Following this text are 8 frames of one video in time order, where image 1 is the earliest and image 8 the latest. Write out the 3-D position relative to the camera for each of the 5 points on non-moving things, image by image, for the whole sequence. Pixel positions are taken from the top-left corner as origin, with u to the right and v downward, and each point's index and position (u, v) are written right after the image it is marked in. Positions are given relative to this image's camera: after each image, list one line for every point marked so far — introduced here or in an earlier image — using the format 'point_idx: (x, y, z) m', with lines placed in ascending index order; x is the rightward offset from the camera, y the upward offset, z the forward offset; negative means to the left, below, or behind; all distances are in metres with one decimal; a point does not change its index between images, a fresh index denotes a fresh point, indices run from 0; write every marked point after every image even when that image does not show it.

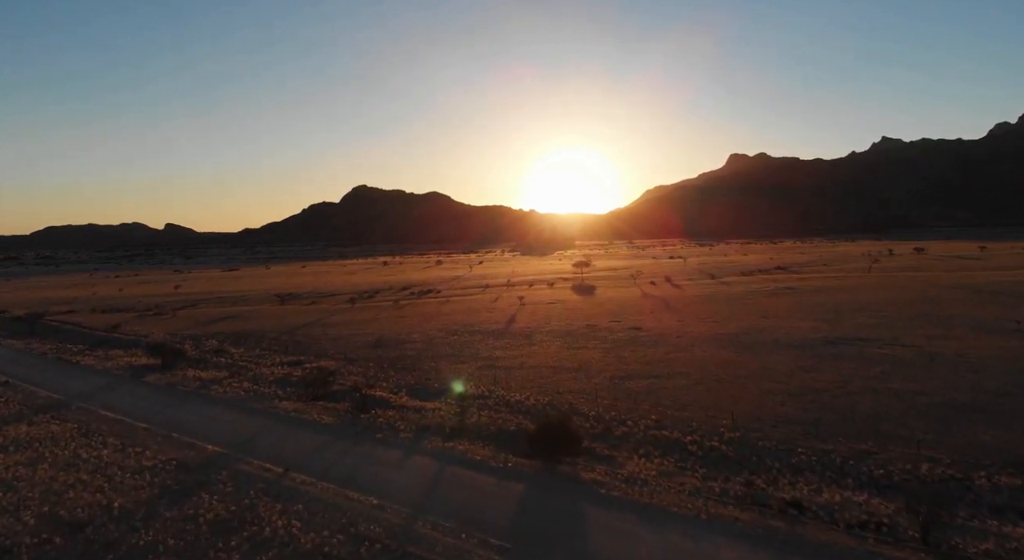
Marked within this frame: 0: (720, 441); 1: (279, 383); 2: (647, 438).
0: (+4.6, -3.6, +12.7) m
1: (-7.6, -3.4, +18.6) m
2: (+3.1, -3.6, +13.0) m
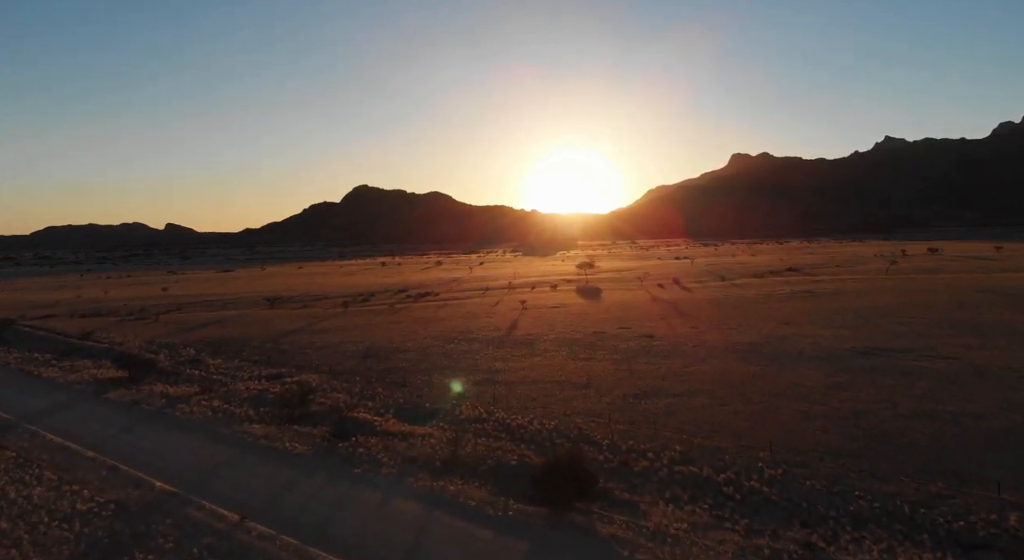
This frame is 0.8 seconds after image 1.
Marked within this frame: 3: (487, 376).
0: (+4.7, -3.8, +10.7) m
1: (-7.6, -3.6, +16.6) m
2: (+3.1, -3.8, +11.0) m
3: (-0.8, -3.1, +19.0) m
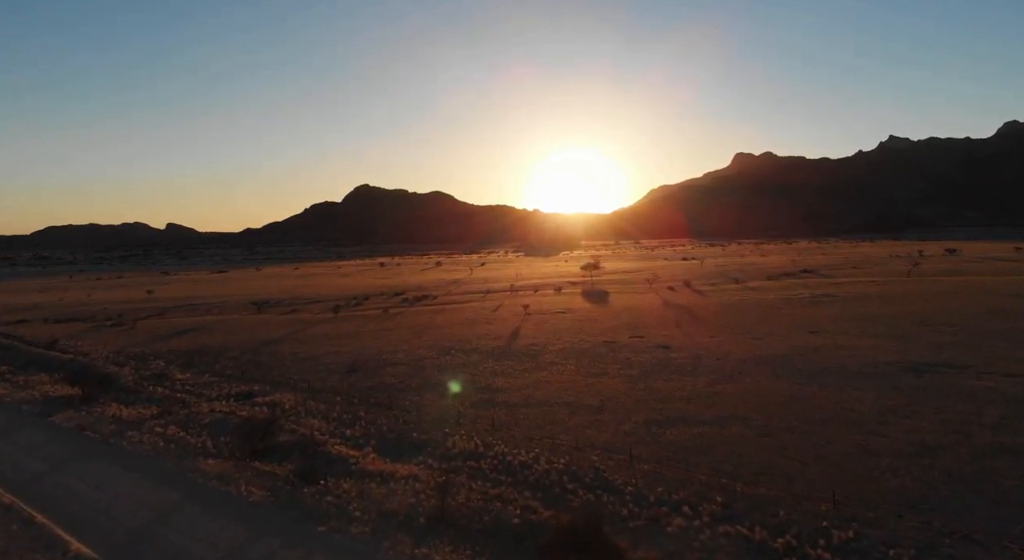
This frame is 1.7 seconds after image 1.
0: (+4.7, -4.0, +8.4) m
1: (-7.5, -3.8, +14.3) m
2: (+3.1, -4.0, +8.7) m
3: (-0.8, -3.3, +16.7) m
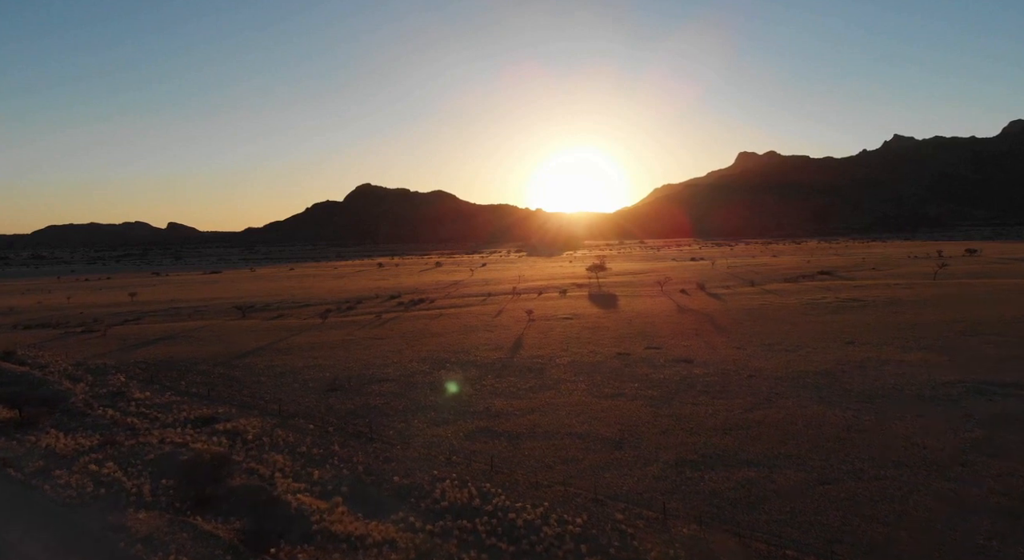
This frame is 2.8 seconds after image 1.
0: (+4.7, -4.2, +5.9) m
1: (-7.5, -4.0, +12.0) m
2: (+3.2, -4.2, +6.3) m
3: (-0.7, -3.5, +14.3) m
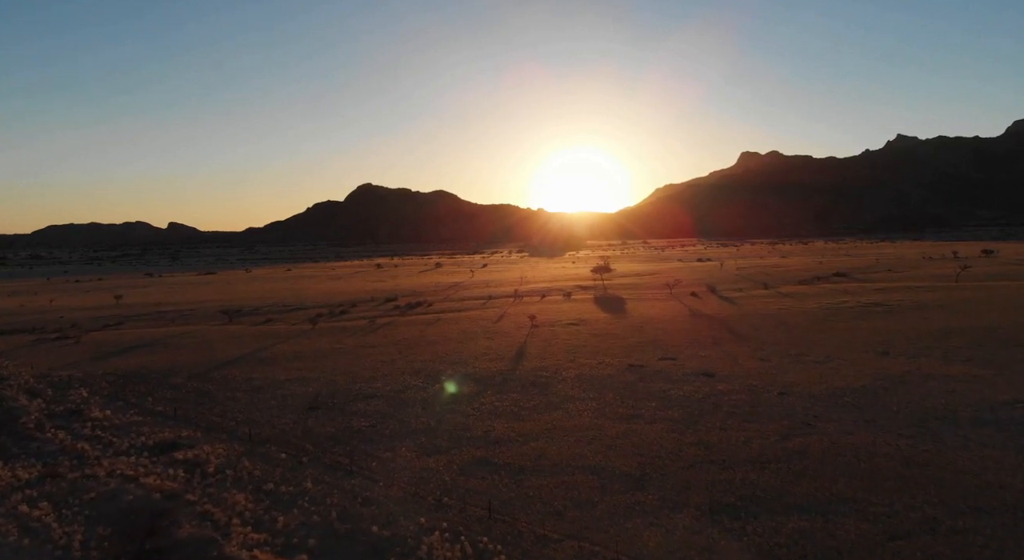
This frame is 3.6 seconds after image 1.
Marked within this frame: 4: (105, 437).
0: (+4.7, -4.3, +4.1) m
1: (-7.5, -4.1, +10.1) m
2: (+3.2, -4.3, +4.4) m
3: (-0.7, -3.7, +12.4) m
4: (-10.1, -3.9, +14.1) m
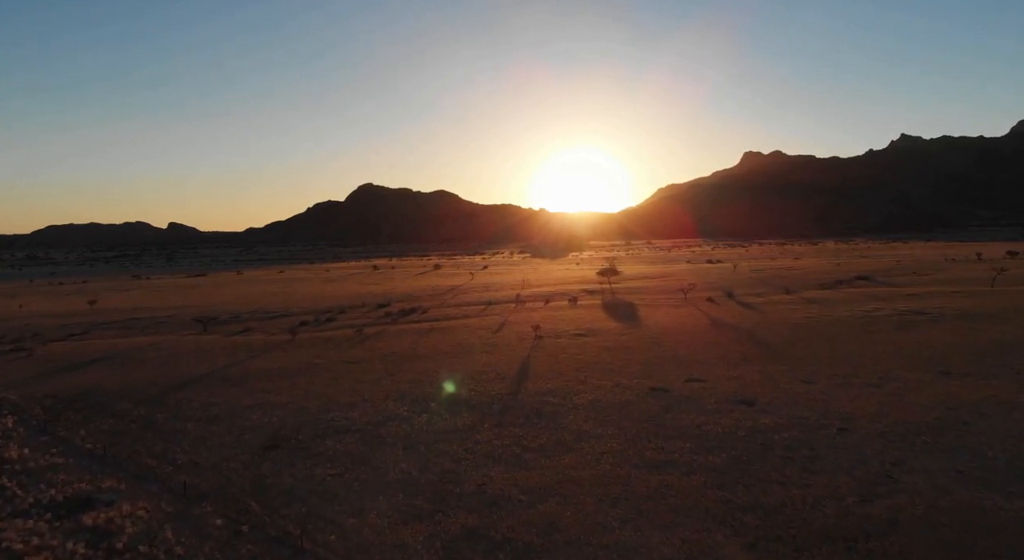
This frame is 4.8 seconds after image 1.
0: (+4.8, -4.6, +1.3) m
1: (-7.4, -4.4, +7.4) m
2: (+3.2, -4.6, +1.7) m
3: (-0.6, -3.9, +9.7) m
4: (-10.1, -4.1, +11.4) m
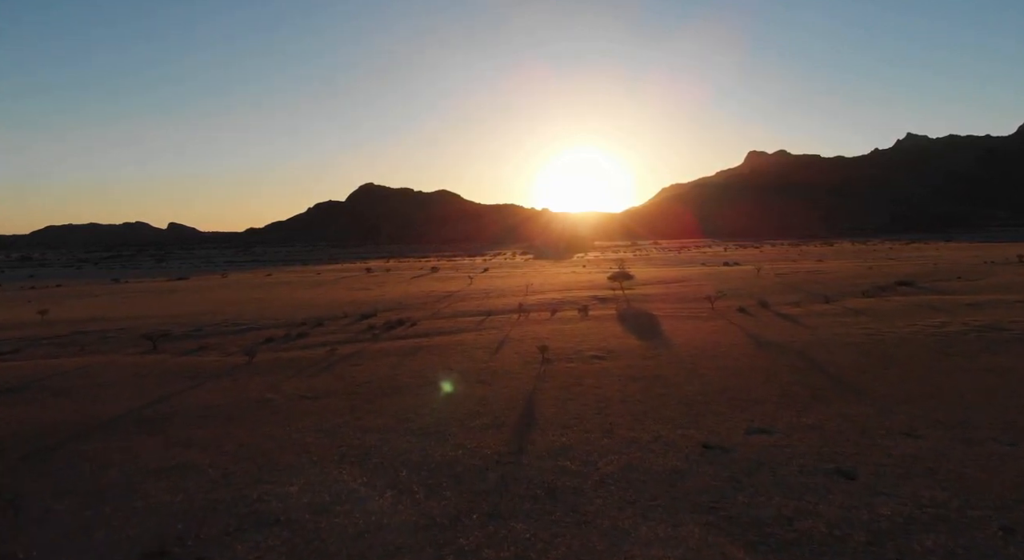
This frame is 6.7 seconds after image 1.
0: (+4.7, -5.0, -3.0) m
1: (-7.4, -4.8, +3.2) m
2: (+3.2, -5.0, -2.6) m
3: (-0.6, -4.3, +5.4) m
4: (-10.1, -4.5, +7.2) m
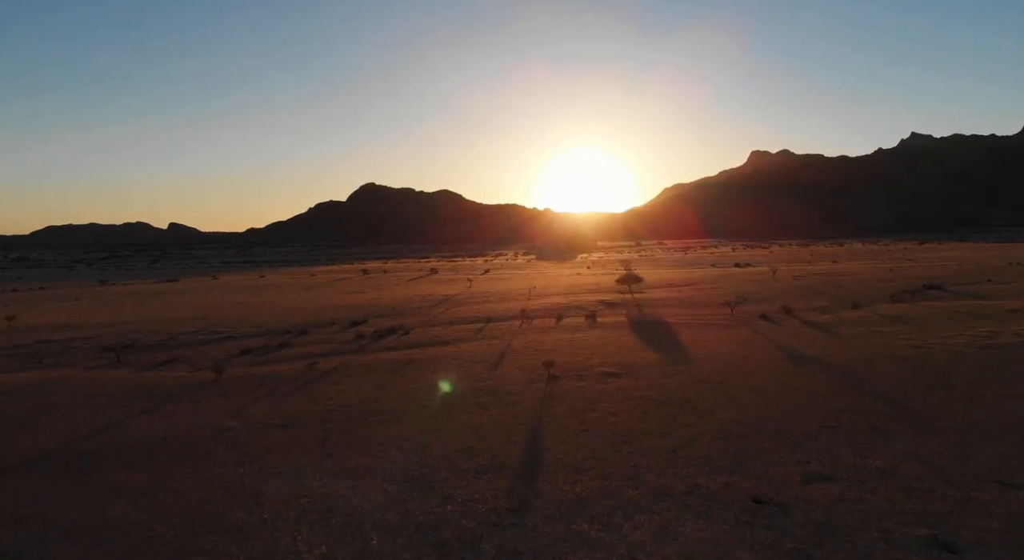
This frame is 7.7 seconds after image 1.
0: (+4.7, -5.2, -5.4) m
1: (-7.4, -5.0, +0.8) m
2: (+3.2, -5.2, -5.0) m
3: (-0.6, -4.5, +3.0) m
4: (-10.0, -4.7, +4.8) m
